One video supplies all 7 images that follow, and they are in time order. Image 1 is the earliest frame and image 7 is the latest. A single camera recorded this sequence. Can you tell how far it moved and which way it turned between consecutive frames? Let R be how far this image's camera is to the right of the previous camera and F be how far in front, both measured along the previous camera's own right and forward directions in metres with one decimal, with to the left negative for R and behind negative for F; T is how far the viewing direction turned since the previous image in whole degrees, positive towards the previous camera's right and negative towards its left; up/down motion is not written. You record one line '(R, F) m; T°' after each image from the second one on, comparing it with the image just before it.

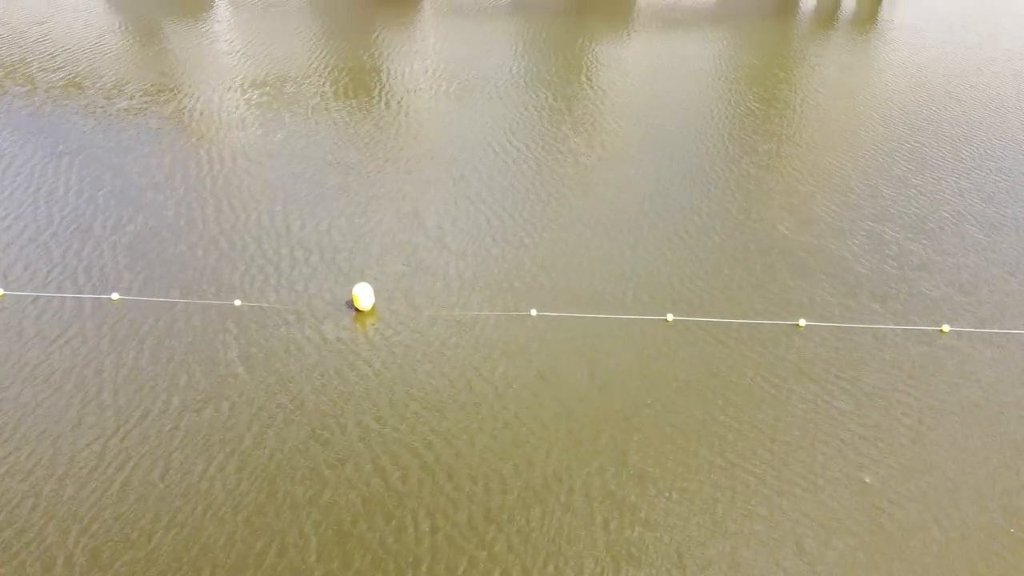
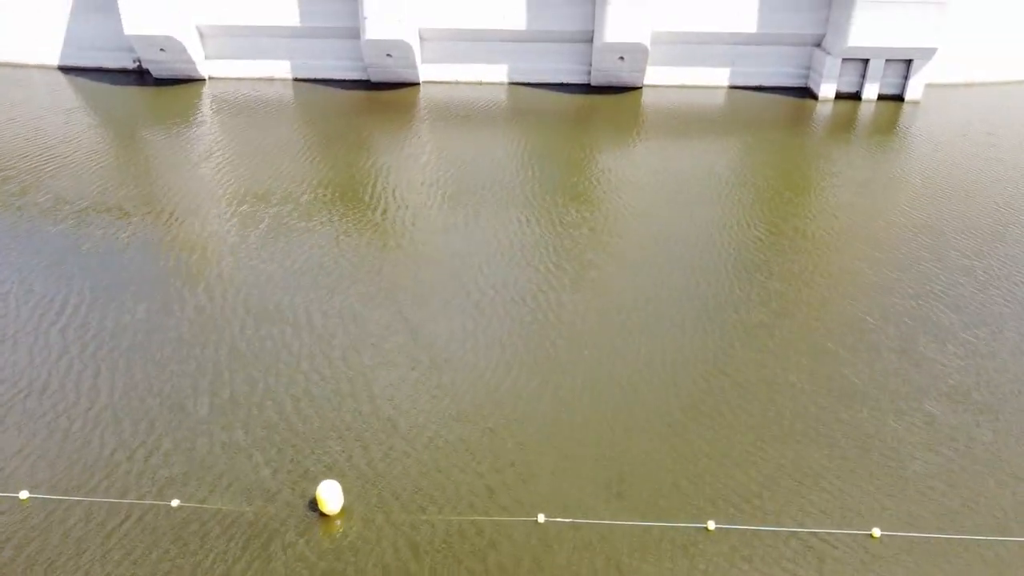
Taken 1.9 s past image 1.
(+0.1, +2.3) m; 0°
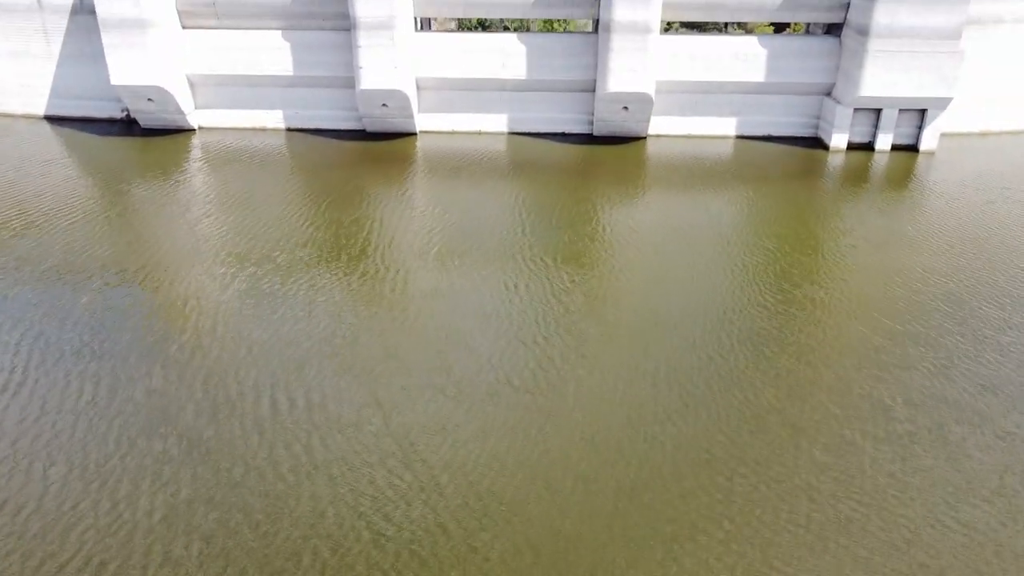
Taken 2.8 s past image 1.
(+0.2, +1.2) m; 0°
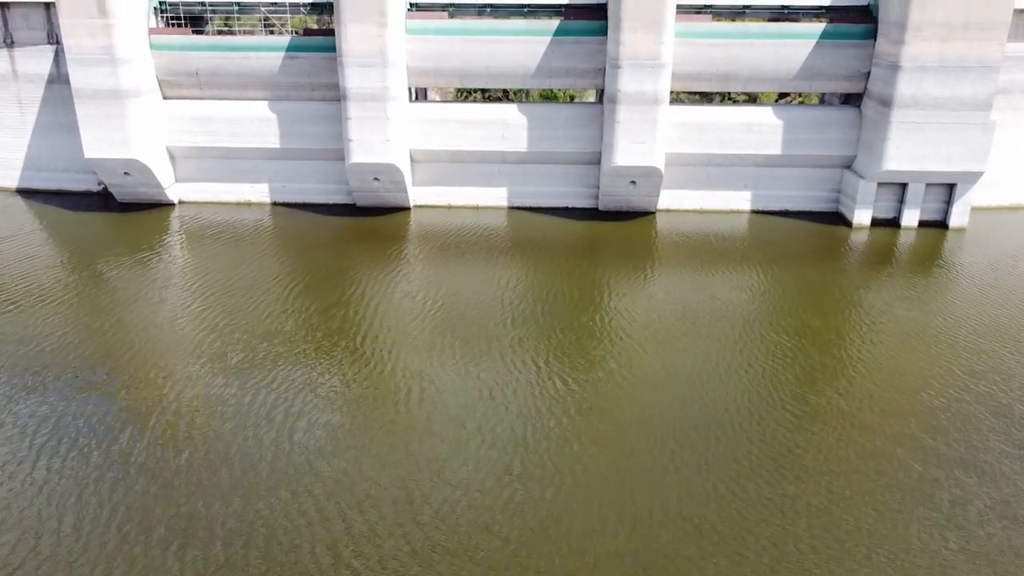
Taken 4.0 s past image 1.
(+0.2, +1.8) m; 0°
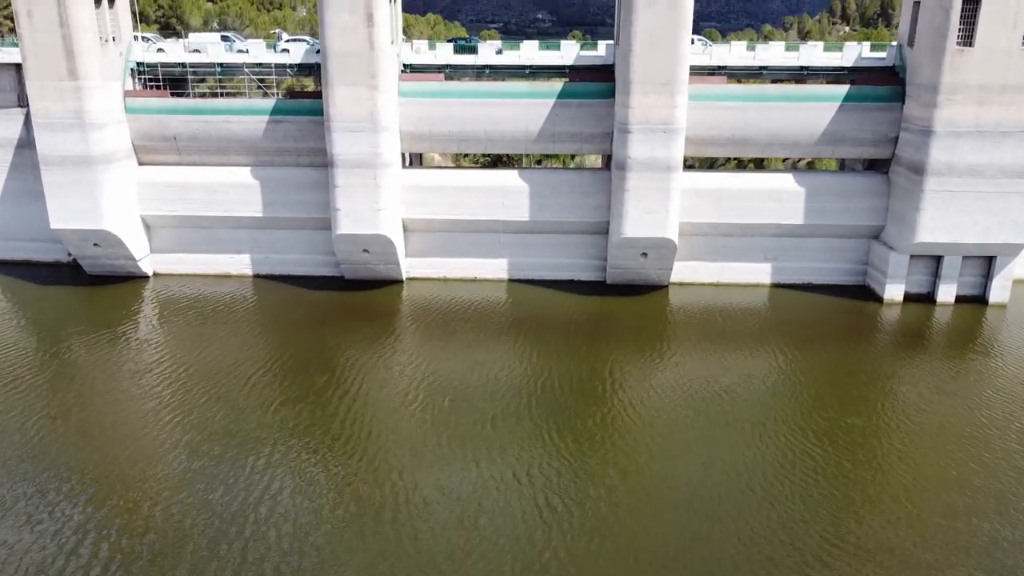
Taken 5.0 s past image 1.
(+0.1, +1.9) m; 0°
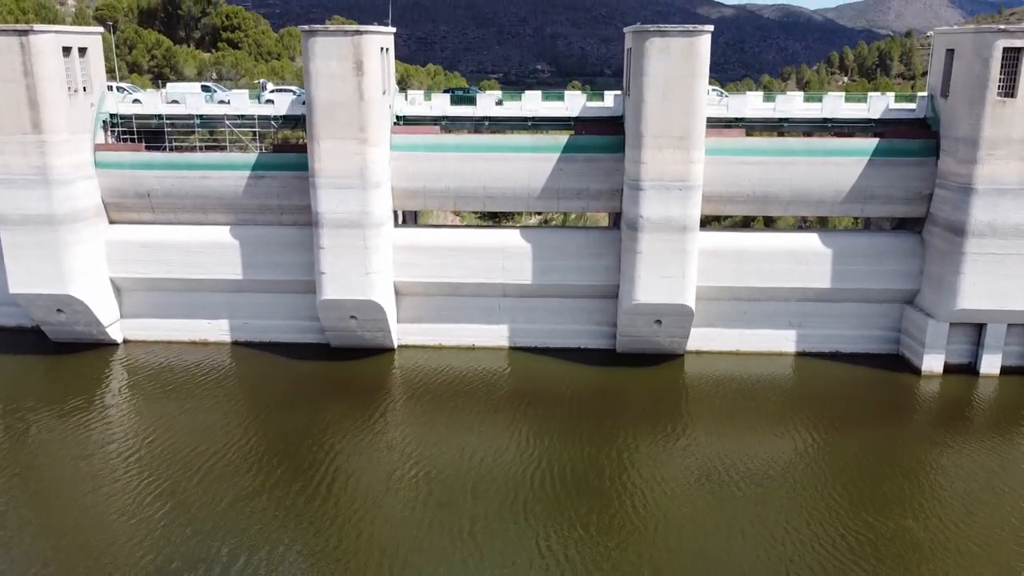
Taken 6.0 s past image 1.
(0.0, +1.9) m; 0°
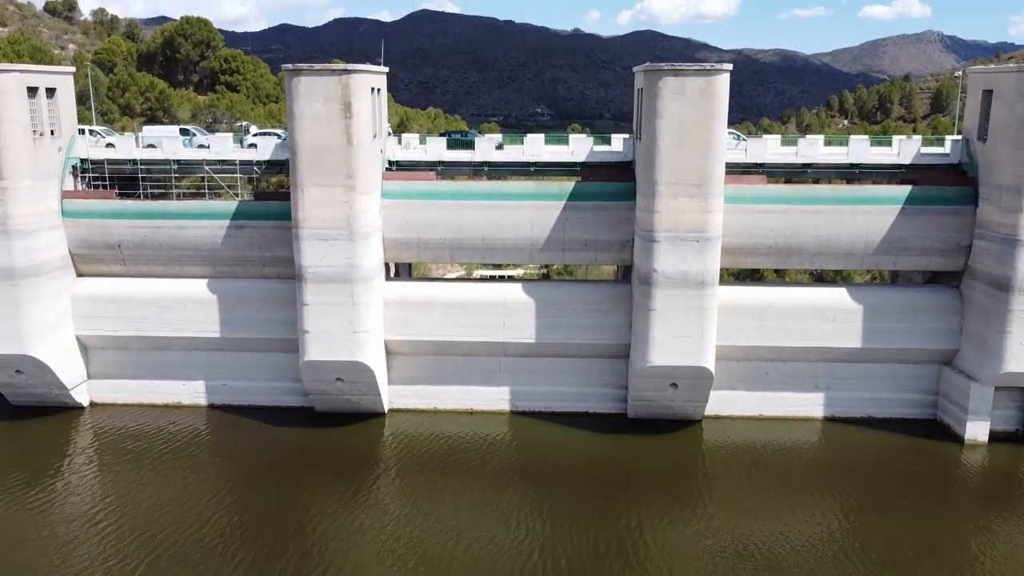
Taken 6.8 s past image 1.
(0.0, +1.7) m; 0°
